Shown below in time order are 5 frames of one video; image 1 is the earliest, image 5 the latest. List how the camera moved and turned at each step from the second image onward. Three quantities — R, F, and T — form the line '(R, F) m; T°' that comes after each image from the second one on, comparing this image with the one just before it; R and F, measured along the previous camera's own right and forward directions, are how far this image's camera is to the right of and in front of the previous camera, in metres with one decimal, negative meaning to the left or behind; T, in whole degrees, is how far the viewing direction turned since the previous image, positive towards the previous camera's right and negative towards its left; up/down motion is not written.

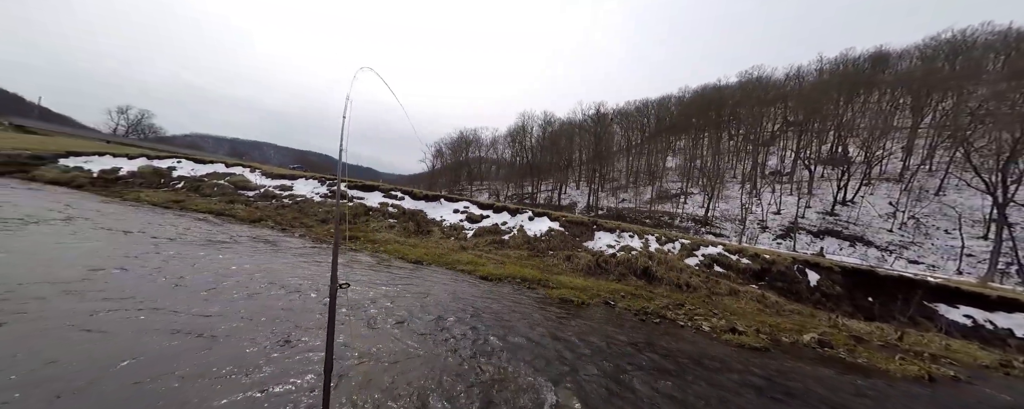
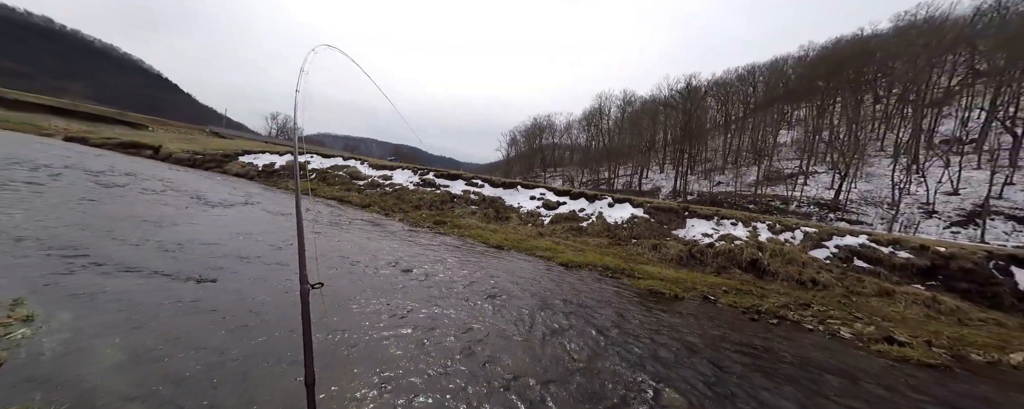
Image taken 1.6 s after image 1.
(-0.3, +0.1) m; -13°
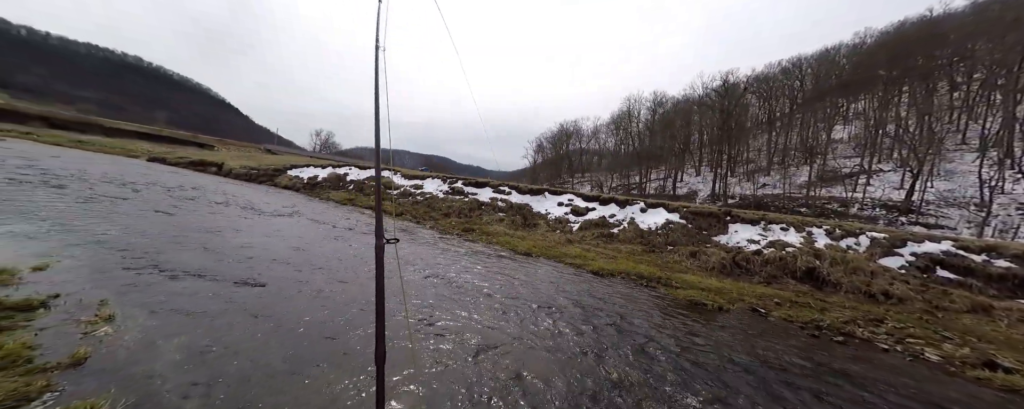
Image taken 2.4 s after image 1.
(0.0, +0.2) m; -5°
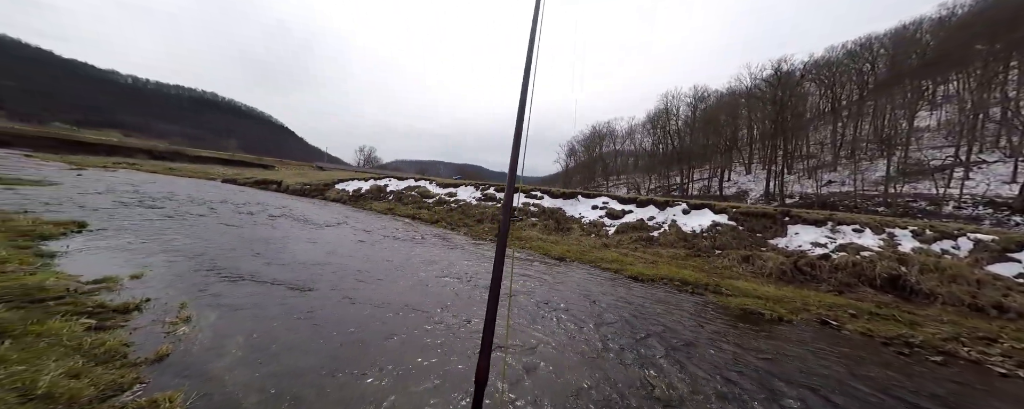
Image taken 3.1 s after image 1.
(+0.1, +0.2) m; -6°
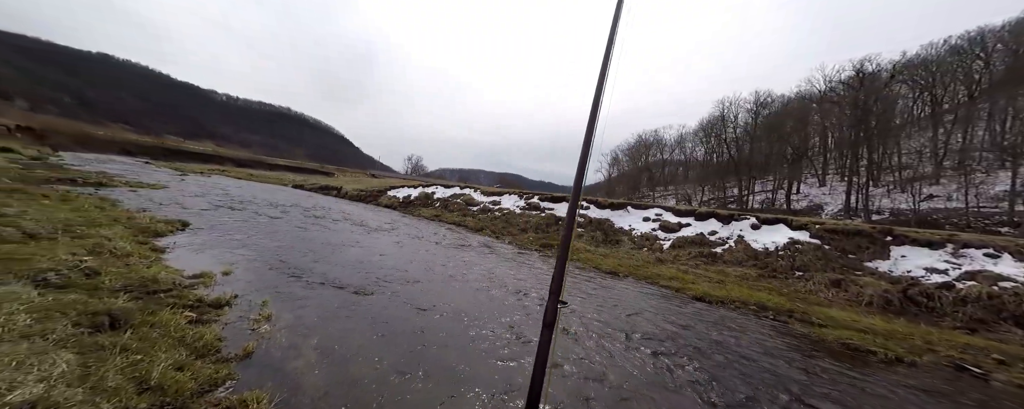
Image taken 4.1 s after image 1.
(-0.8, +0.2) m; -6°
